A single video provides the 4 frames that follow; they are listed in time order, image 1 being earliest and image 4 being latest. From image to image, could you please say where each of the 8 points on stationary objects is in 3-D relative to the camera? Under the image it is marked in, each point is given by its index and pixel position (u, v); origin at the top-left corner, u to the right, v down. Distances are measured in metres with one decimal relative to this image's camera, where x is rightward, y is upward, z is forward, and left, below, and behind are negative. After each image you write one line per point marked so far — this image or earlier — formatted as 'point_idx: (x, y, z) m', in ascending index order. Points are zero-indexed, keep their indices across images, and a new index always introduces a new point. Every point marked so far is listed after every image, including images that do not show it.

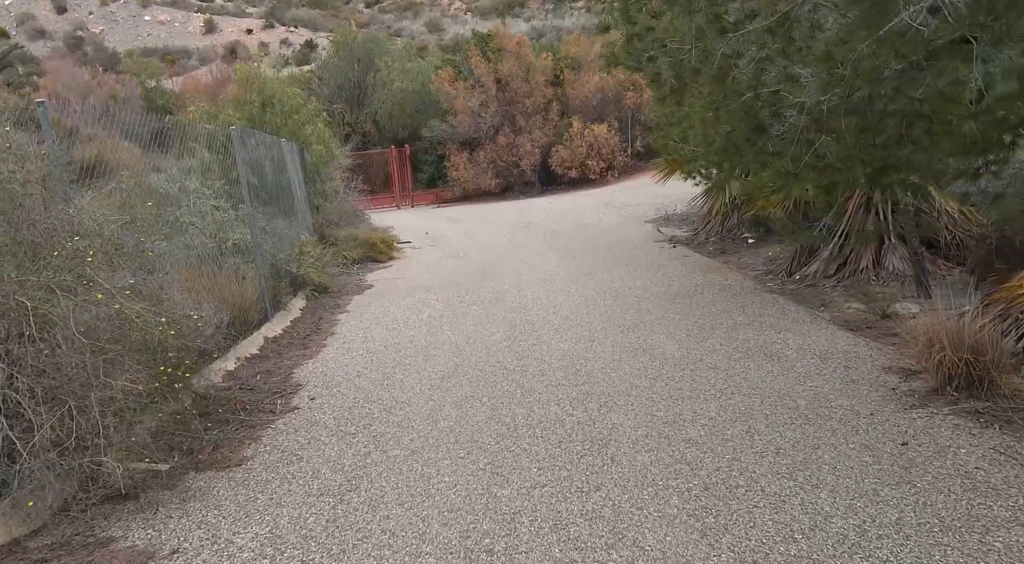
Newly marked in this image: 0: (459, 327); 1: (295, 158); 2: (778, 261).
0: (-0.5, -0.4, +7.4) m
1: (-3.3, +1.9, +12.3) m
2: (+3.2, +0.2, +9.7) m
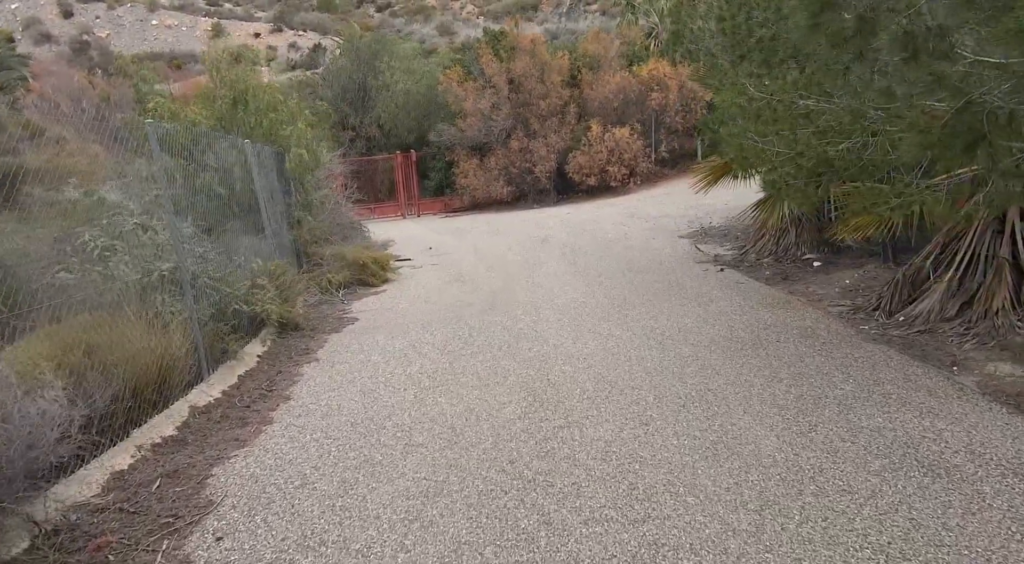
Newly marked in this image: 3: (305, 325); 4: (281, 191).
0: (-0.4, -0.7, +5.4) m
1: (-3.1, +1.5, +10.5) m
2: (+3.3, -0.1, +7.7) m
3: (-2.0, -0.4, +8.1) m
4: (-3.1, +1.2, +10.8) m
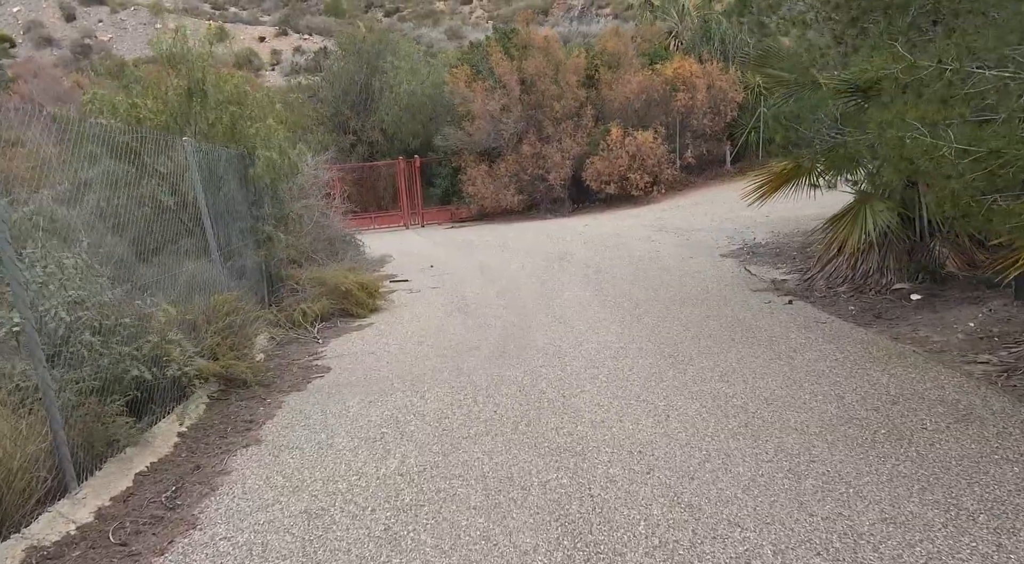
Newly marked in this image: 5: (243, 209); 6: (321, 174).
0: (-0.3, -1.0, +3.5) m
1: (-3.0, +1.2, +8.5) m
2: (+3.5, -0.4, +5.7) m
3: (-1.9, -0.7, +6.1) m
4: (-2.9, +0.9, +8.9) m
5: (-2.9, +0.8, +8.9) m
6: (-3.2, +1.8, +13.6) m
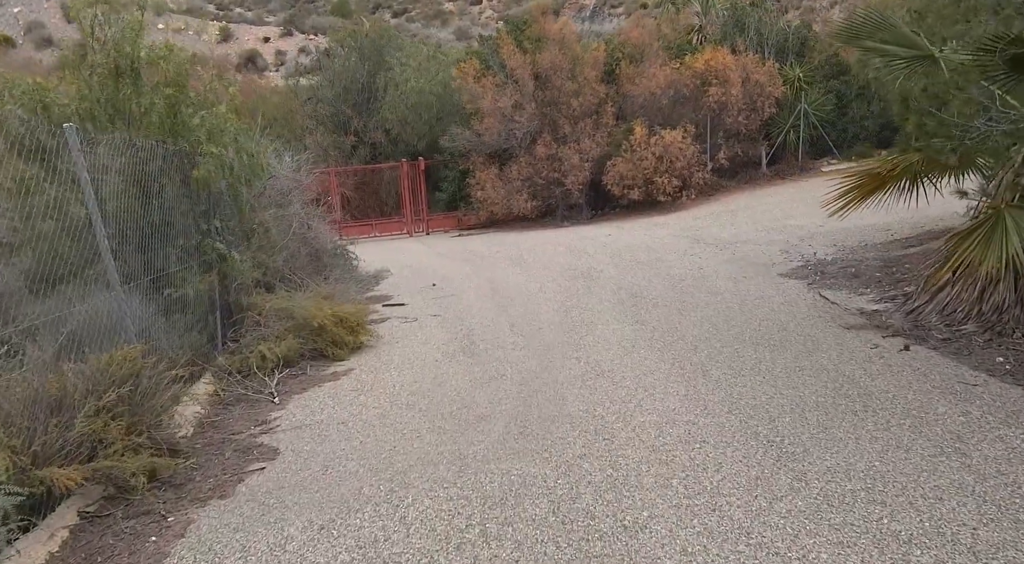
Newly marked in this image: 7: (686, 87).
0: (-0.2, -1.3, +1.5) m
1: (-2.8, +0.9, +6.6) m
2: (+3.6, -0.7, +3.7) m
3: (-1.8, -1.0, +4.1) m
4: (-2.8, +0.6, +6.9) m
5: (-2.8, +0.5, +6.9) m
6: (-3.0, +1.5, +11.6) m
7: (+3.9, +4.5, +18.3) m
